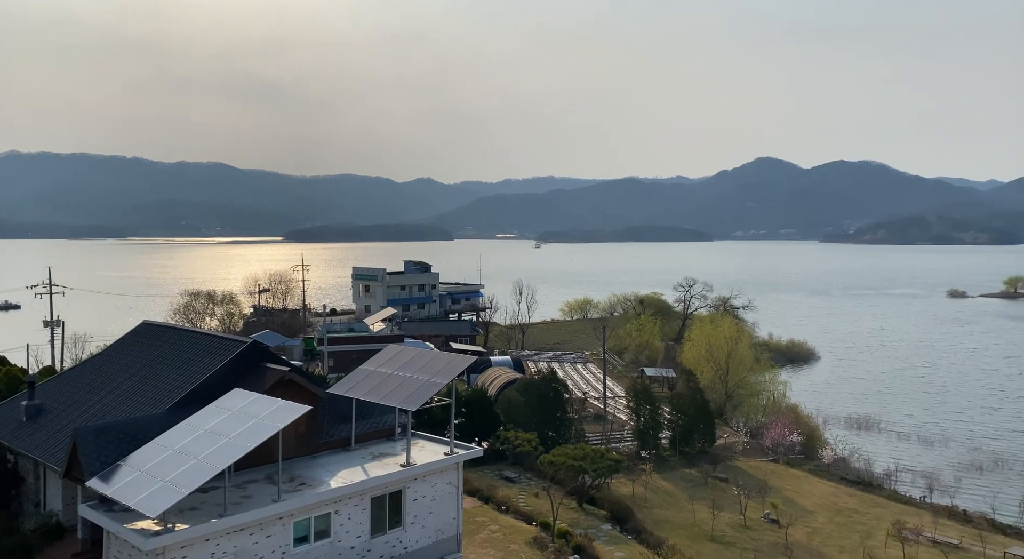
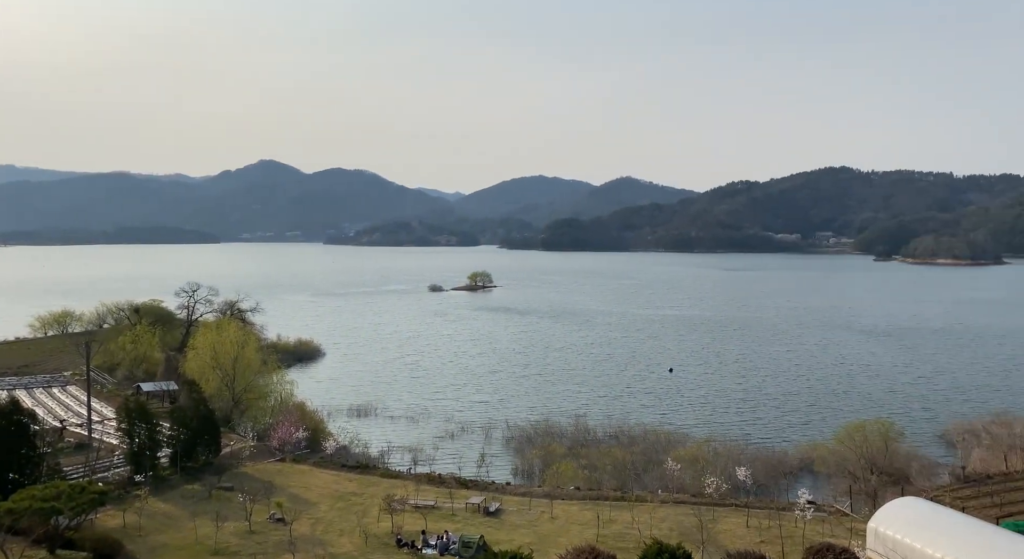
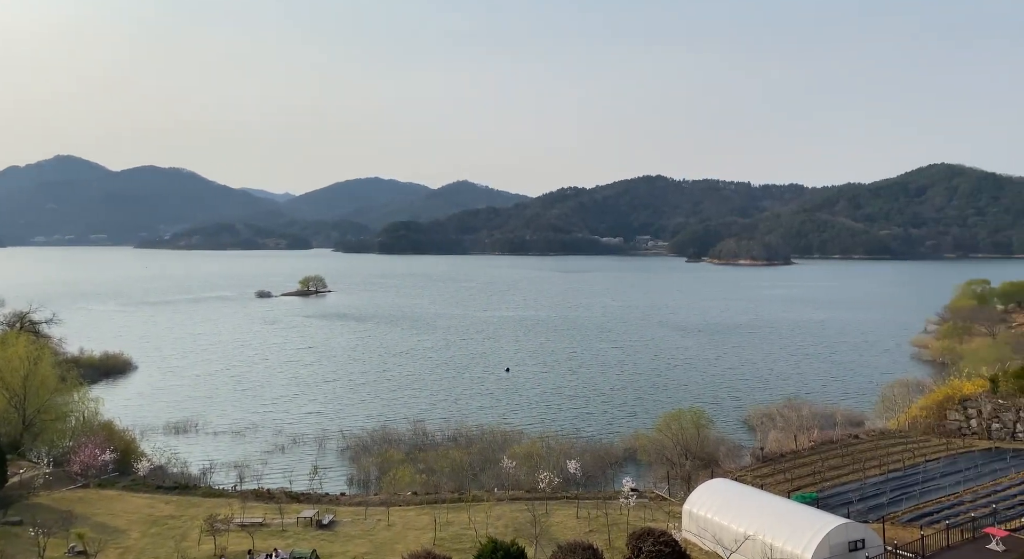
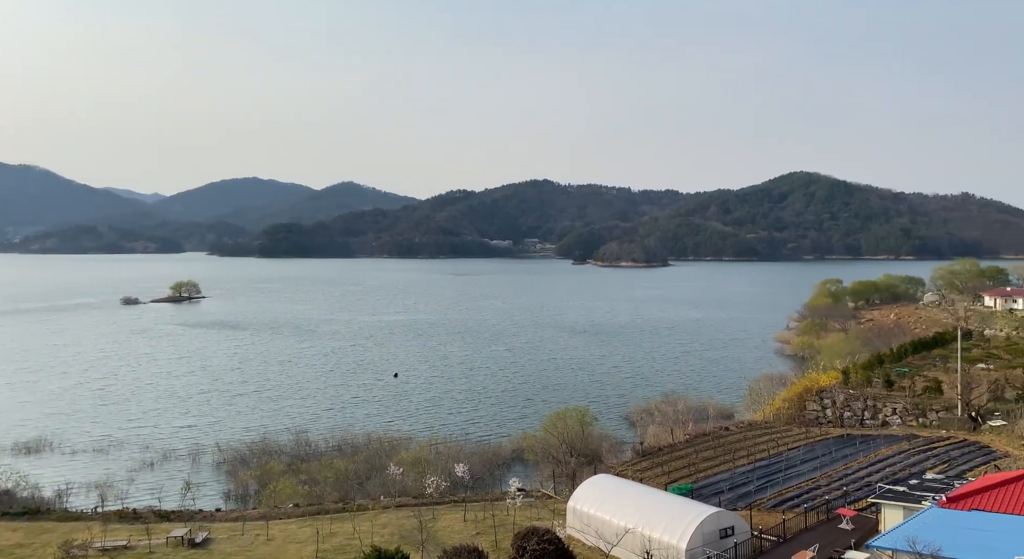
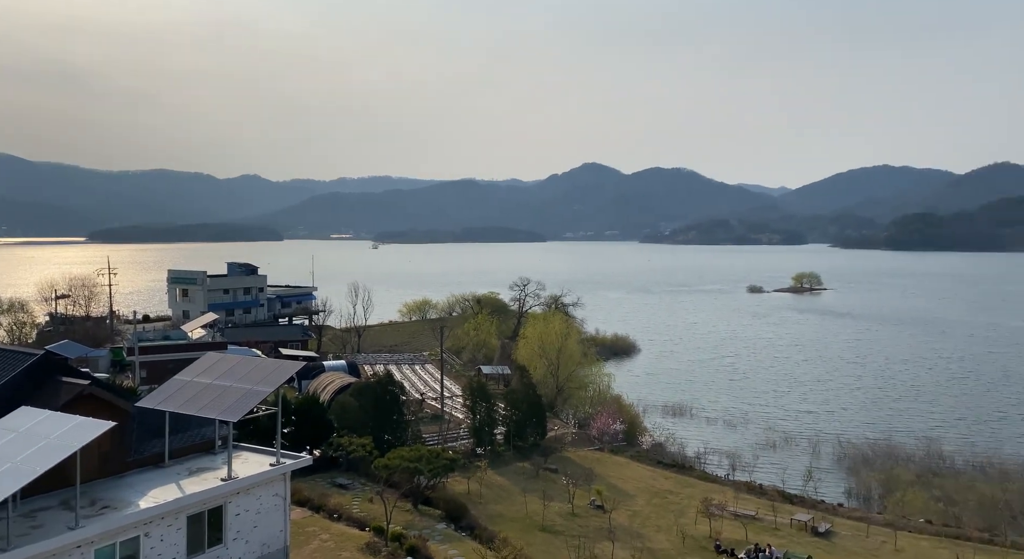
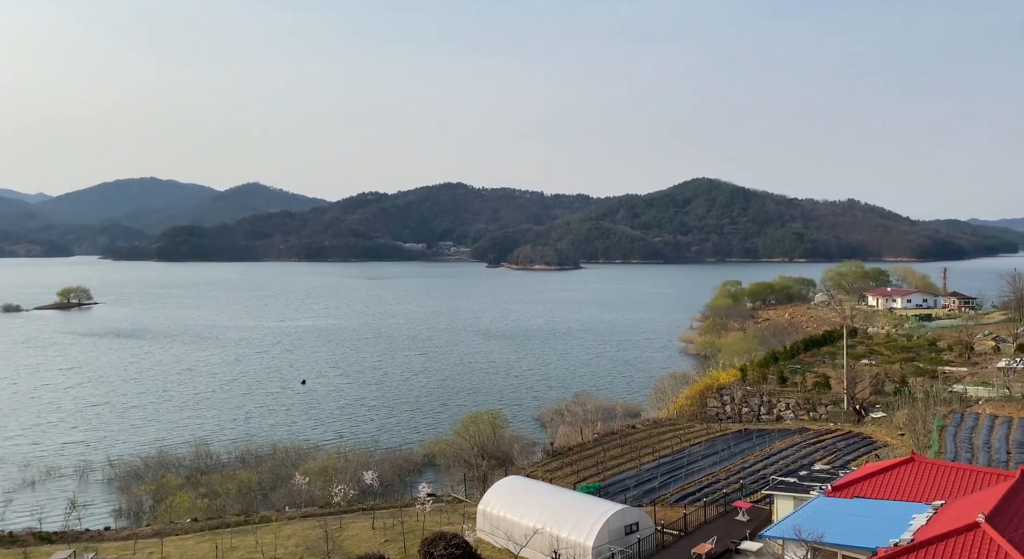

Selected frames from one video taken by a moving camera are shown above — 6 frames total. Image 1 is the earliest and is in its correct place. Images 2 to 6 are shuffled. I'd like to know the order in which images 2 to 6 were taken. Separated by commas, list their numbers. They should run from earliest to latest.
5, 2, 3, 4, 6
